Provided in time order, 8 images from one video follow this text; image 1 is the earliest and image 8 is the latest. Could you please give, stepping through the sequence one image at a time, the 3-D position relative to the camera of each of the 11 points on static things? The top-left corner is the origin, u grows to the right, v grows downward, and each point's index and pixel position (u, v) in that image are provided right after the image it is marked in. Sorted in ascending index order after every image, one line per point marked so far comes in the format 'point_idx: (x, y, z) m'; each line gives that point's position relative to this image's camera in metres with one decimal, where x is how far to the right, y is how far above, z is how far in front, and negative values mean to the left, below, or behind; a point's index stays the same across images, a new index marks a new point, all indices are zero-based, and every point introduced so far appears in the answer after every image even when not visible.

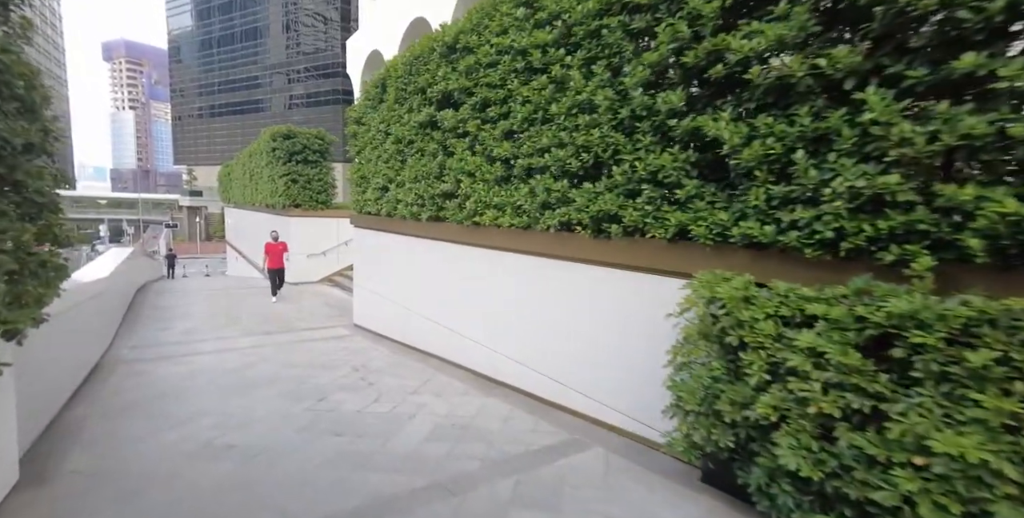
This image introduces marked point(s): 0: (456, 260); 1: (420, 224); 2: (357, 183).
0: (-0.6, 0.0, +5.2) m
1: (-1.2, +0.4, +5.8) m
2: (-2.6, +1.3, +7.9) m
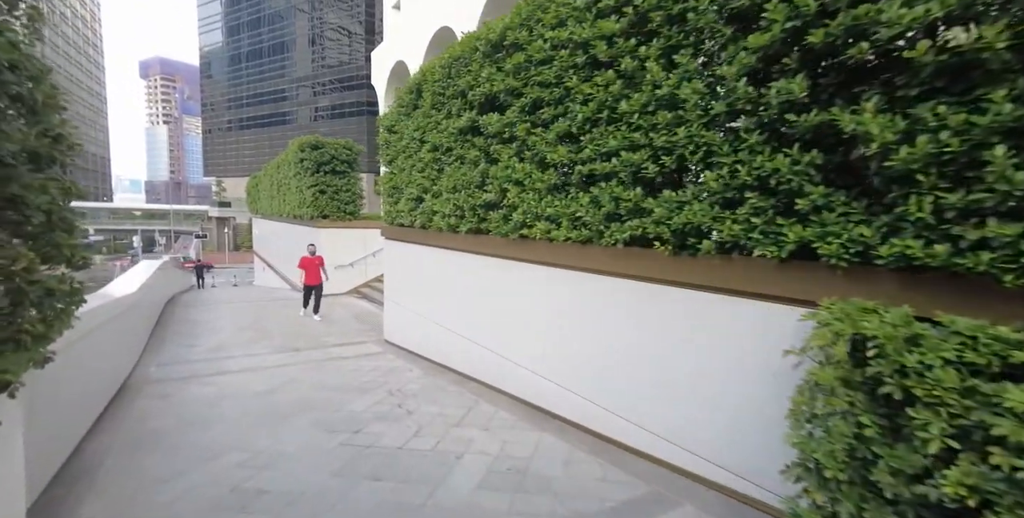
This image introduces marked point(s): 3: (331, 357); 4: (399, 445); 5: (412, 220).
0: (-0.1, -0.2, +4.7) m
1: (-0.6, +0.2, +5.4) m
2: (-2.0, +1.0, +7.6) m
3: (-2.7, -1.5, +7.1) m
4: (-0.9, -1.5, +3.7) m
5: (-1.4, +0.6, +6.7) m
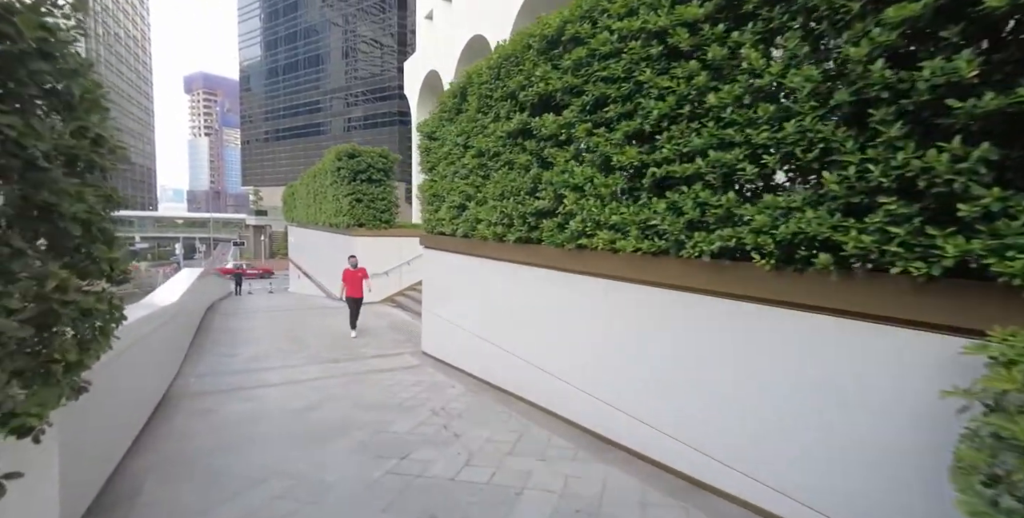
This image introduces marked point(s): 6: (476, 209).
0: (+0.4, -0.3, +4.4) m
1: (-0.1, +0.1, +5.1) m
2: (-1.3, +0.9, +7.4) m
3: (-2.1, -1.6, +6.9) m
4: (-0.4, -1.5, +3.4) m
5: (-0.8, +0.4, +6.5) m
6: (-0.4, +0.6, +5.7) m
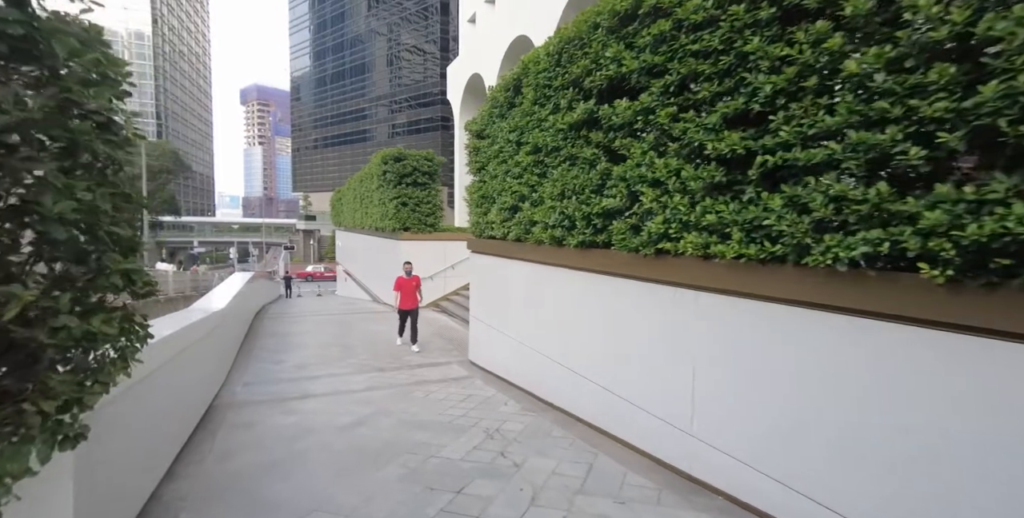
0: (+0.9, -0.3, +3.9) m
1: (+0.5, +0.1, +4.6) m
2: (-0.5, +0.8, +7.0) m
3: (-1.3, -1.7, +6.5) m
4: (0.0, -1.6, +2.9) m
5: (-0.1, +0.3, +6.0) m
6: (+0.2, +0.5, +5.2) m
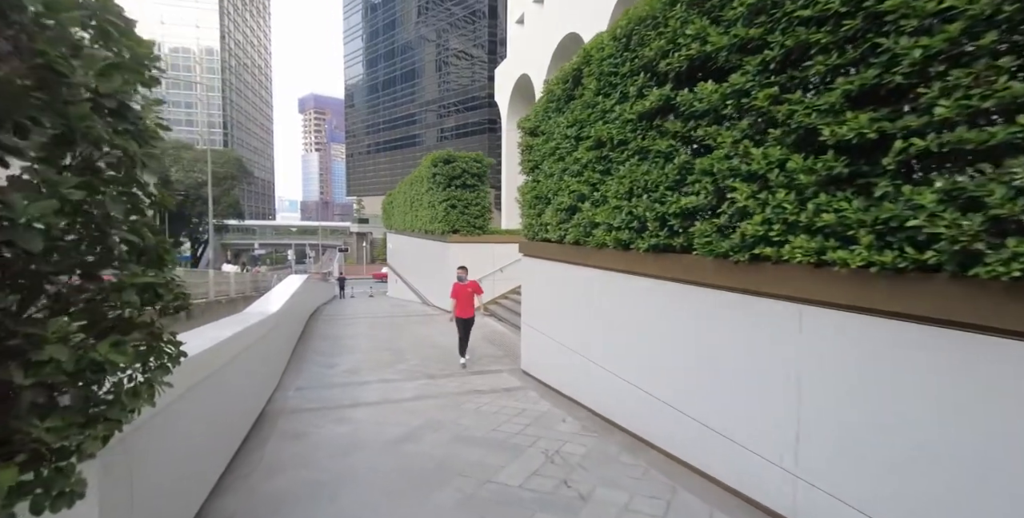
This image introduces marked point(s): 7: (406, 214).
0: (+1.4, -0.4, +3.4) m
1: (+1.1, 0.0, +4.2) m
2: (+0.3, +0.8, +6.6) m
3: (-0.6, -1.7, +6.2) m
4: (+0.4, -1.6, +2.5) m
5: (+0.6, +0.3, +5.6) m
6: (+0.8, +0.5, +4.8) m
7: (-4.4, +1.9, +19.5) m
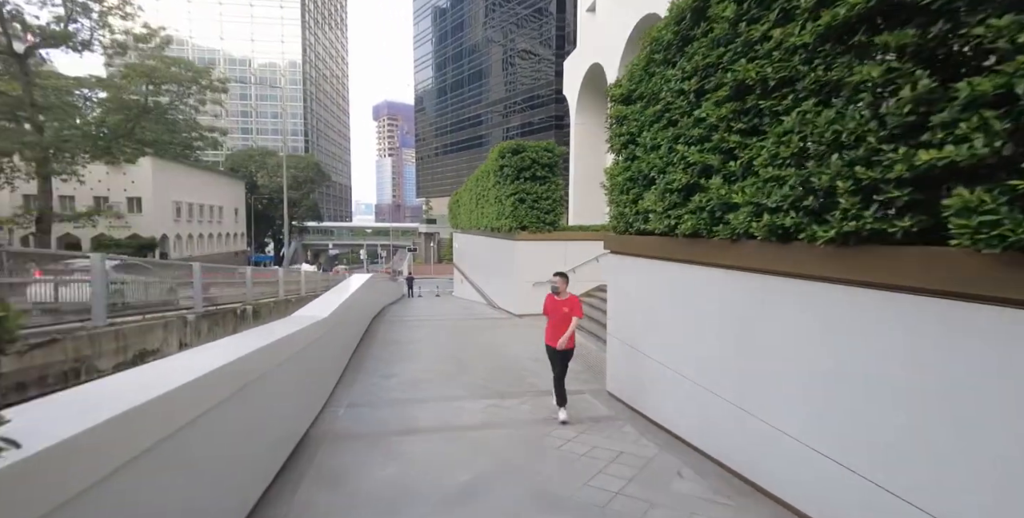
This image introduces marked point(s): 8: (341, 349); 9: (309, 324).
0: (+1.9, -0.4, +2.0) m
1: (+1.7, 0.0, +2.8) m
2: (+1.3, +0.8, +5.4) m
3: (+0.4, -1.7, +5.1) m
4: (+0.8, -1.6, +1.2) m
5: (+1.5, +0.3, +4.3) m
6: (+1.6, +0.5, +3.5) m
7: (-1.6, +1.9, +18.7) m
8: (-2.6, -1.4, +7.1) m
9: (-2.3, -0.7, +5.3) m
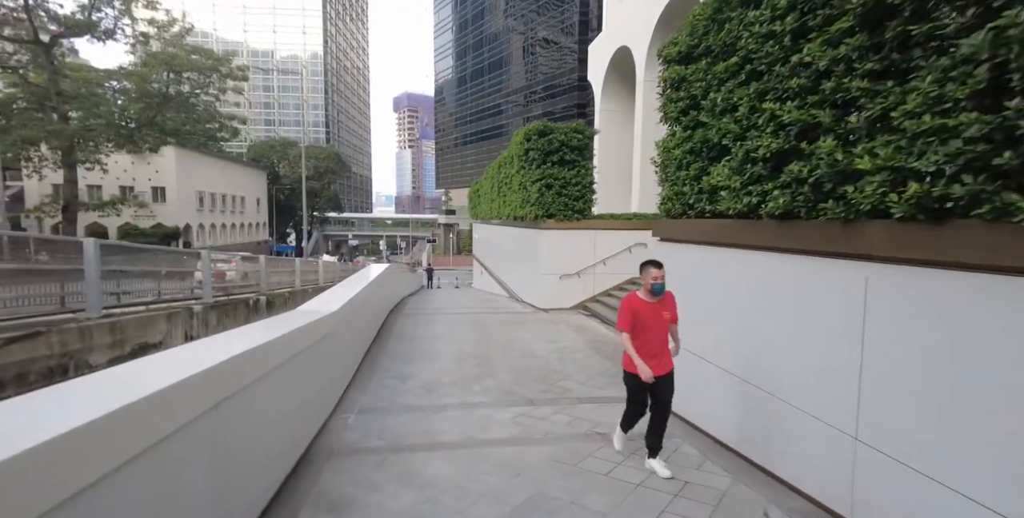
0: (+2.1, -0.3, +1.2) m
1: (+2.0, +0.1, +2.0) m
2: (+1.6, +0.9, +4.5) m
3: (+0.7, -1.6, +4.3) m
4: (+1.0, -1.6, +0.5) m
5: (+1.8, +0.4, +3.5) m
6: (+1.8, +0.6, +2.7) m
7: (-0.7, +2.2, +18.0) m
8: (-2.2, -1.2, +6.5) m
9: (-1.9, -0.6, +4.6) m
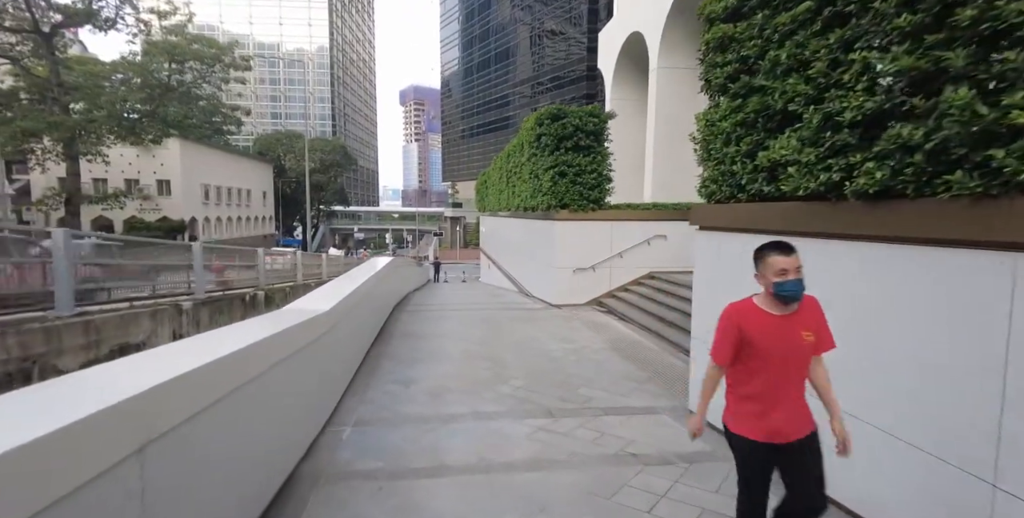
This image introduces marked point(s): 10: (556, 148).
0: (+2.2, -0.3, +0.5) m
1: (+2.1, +0.2, +1.3) m
2: (+1.8, +1.0, +3.9) m
3: (+0.8, -1.5, +3.7) m
4: (+1.1, -1.5, -0.2) m
5: (+1.9, +0.5, +2.8) m
6: (+2.0, +0.6, +2.0) m
7: (-0.4, +2.5, +17.3) m
8: (-2.0, -1.1, +5.9) m
9: (-1.8, -0.5, +4.0) m
10: (+1.0, +2.5, +10.9) m
